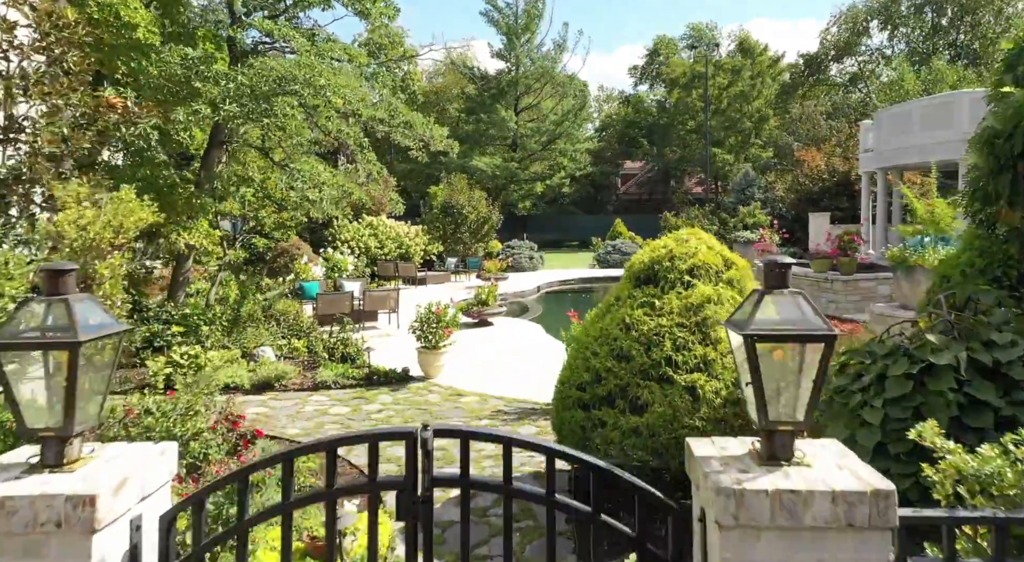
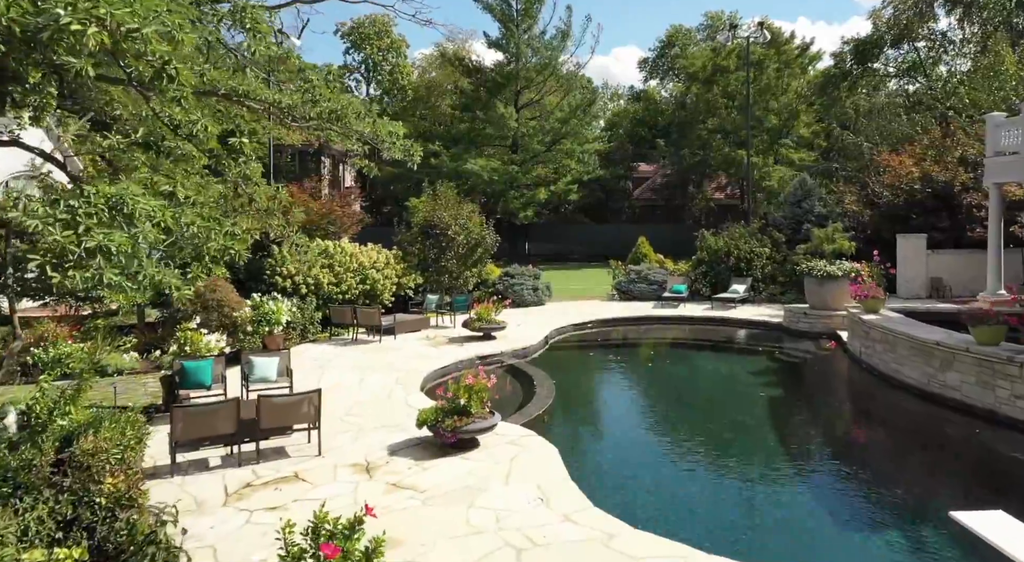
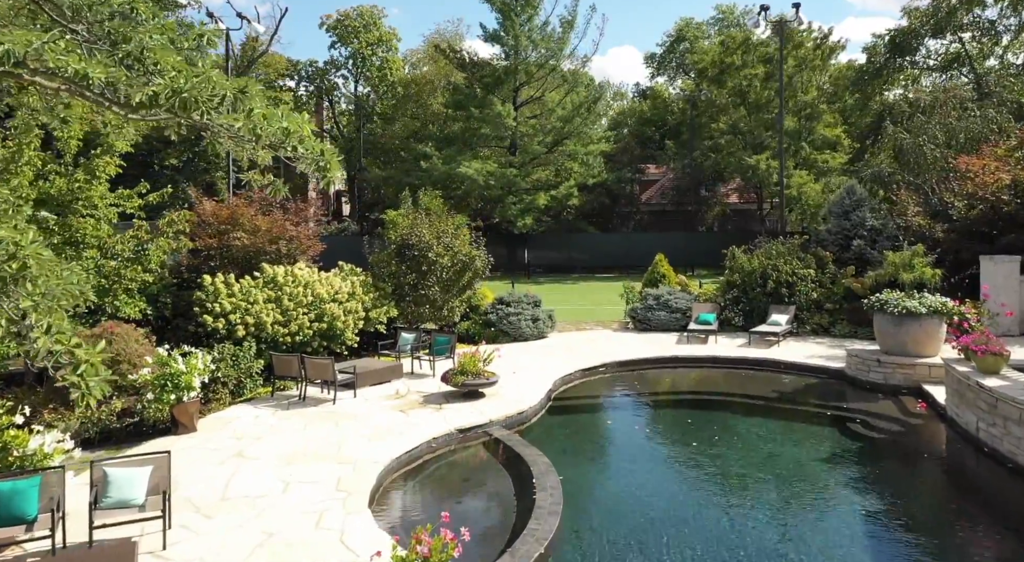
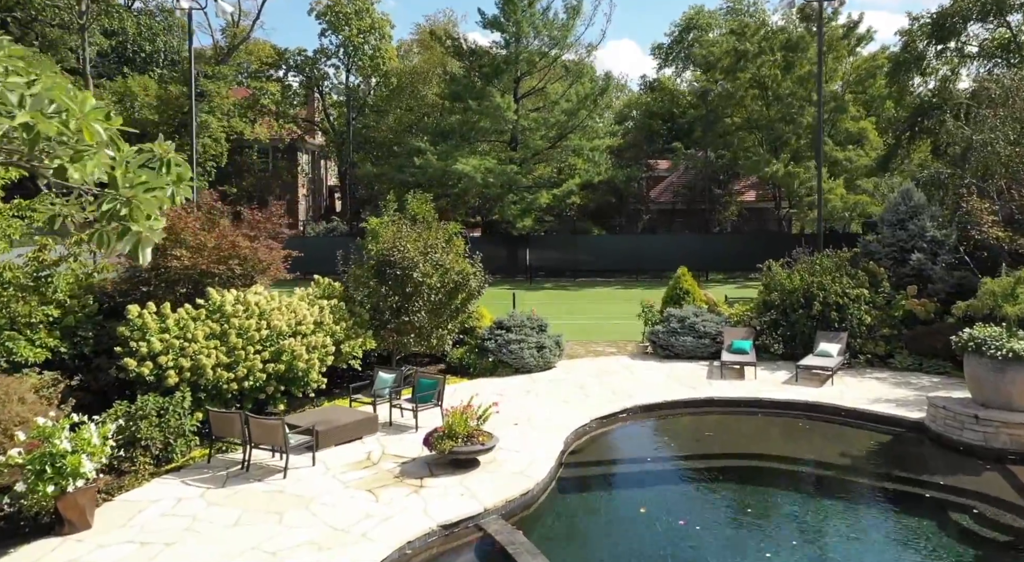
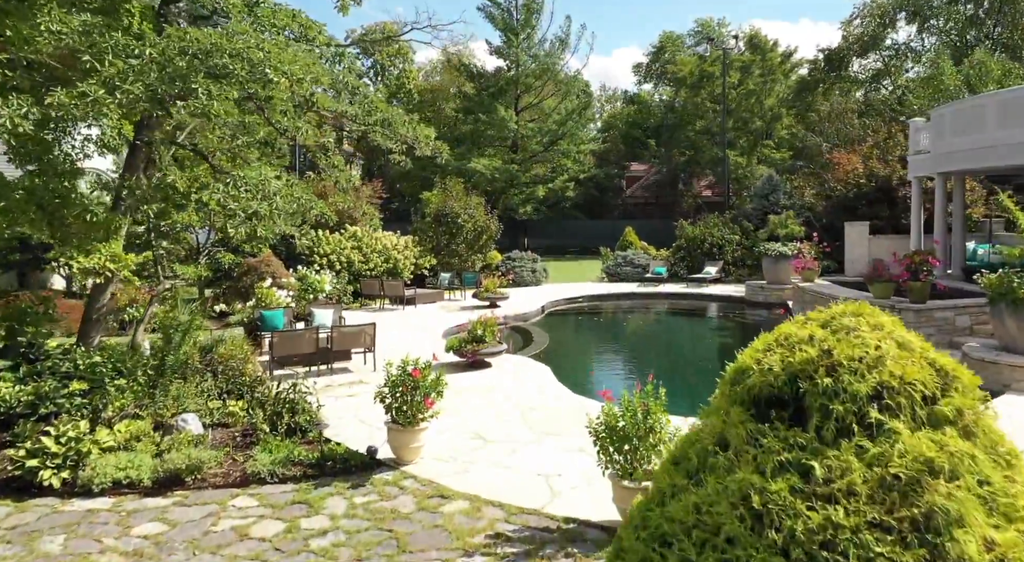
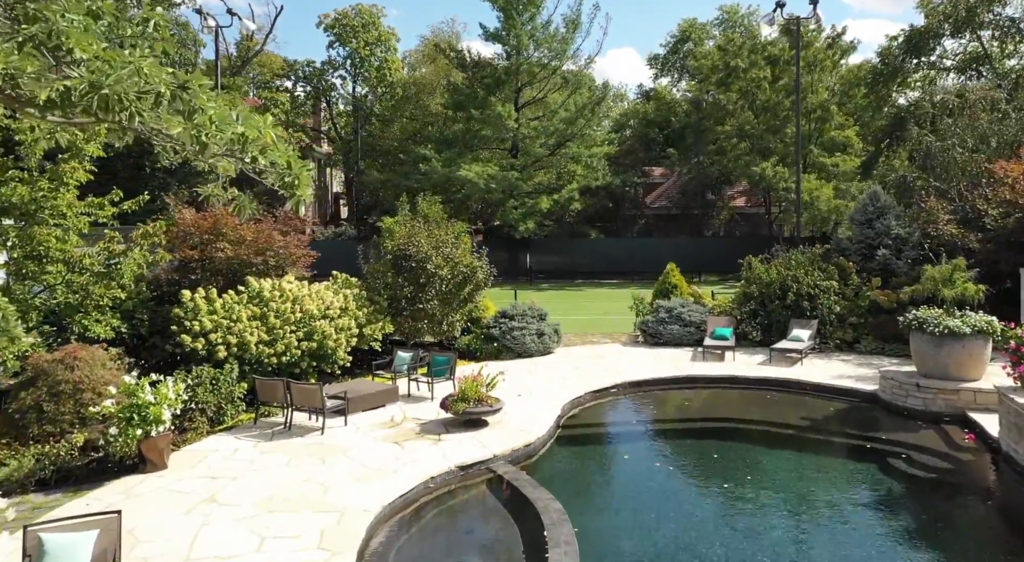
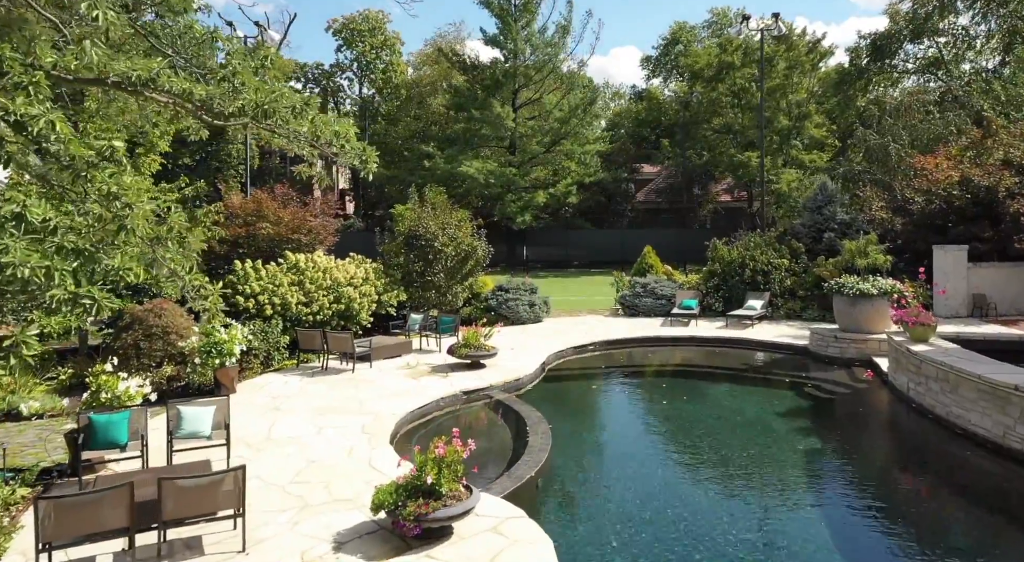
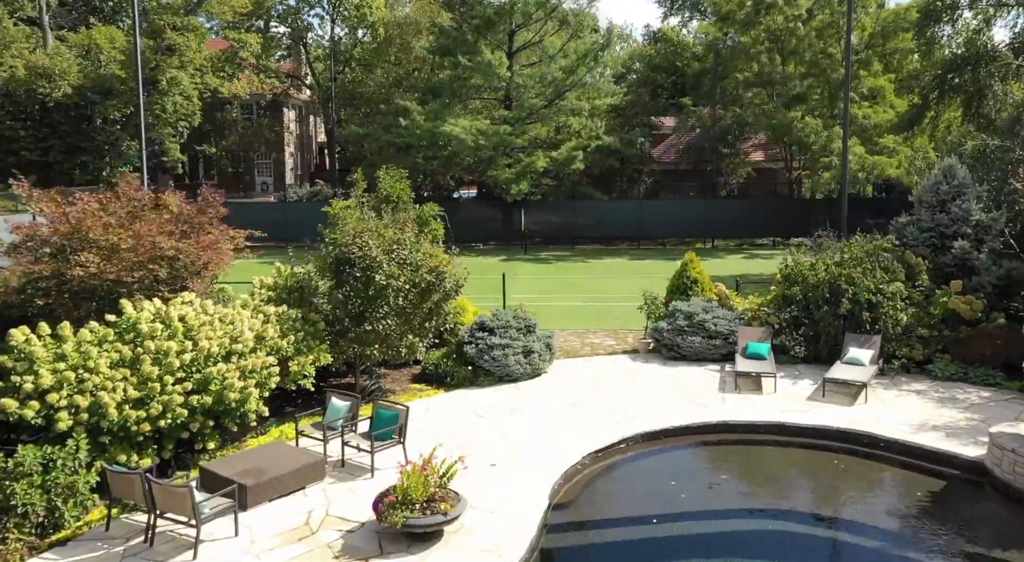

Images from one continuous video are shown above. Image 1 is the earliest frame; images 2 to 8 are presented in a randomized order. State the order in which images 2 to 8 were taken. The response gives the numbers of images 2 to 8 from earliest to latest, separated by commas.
5, 2, 7, 3, 6, 4, 8
